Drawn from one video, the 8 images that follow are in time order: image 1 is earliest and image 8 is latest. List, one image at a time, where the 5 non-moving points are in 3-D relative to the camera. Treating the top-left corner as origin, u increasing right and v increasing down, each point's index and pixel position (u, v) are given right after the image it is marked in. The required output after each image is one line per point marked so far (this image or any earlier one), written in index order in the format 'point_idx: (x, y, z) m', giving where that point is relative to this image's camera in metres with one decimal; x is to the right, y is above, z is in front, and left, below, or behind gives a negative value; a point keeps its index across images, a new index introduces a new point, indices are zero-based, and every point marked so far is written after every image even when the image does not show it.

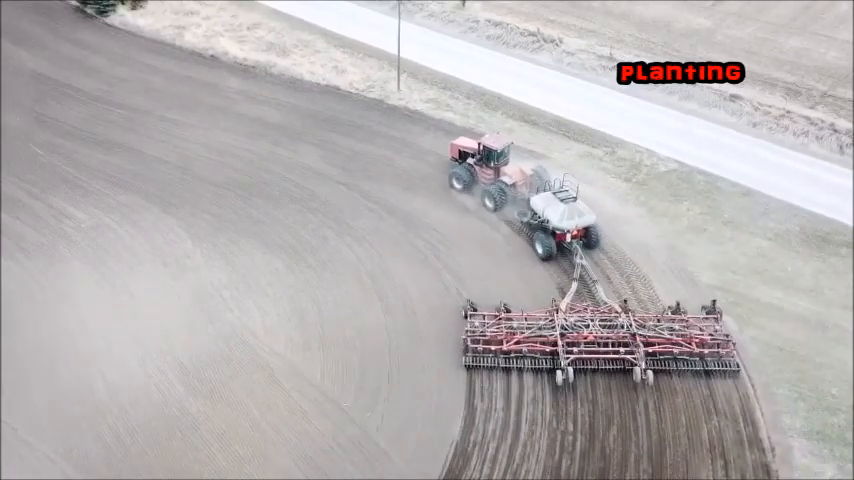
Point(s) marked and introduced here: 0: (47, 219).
0: (-10.6, +0.5, +17.4) m
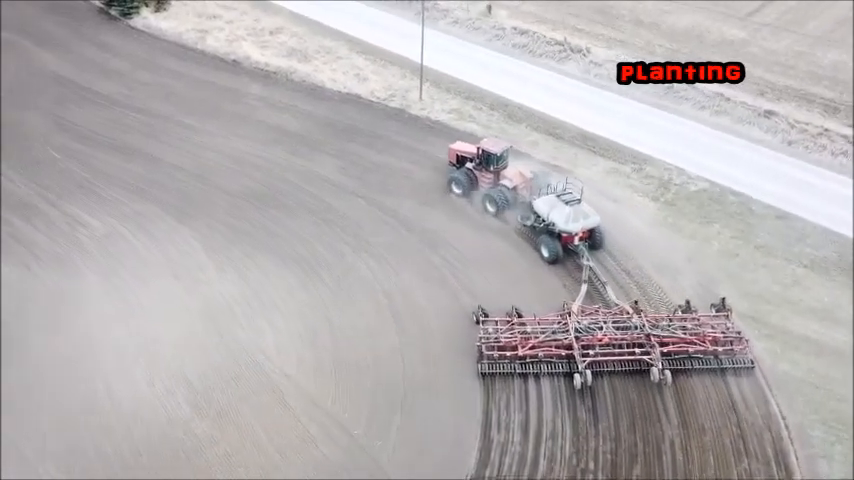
0: (-10.1, +0.3, +17.2) m
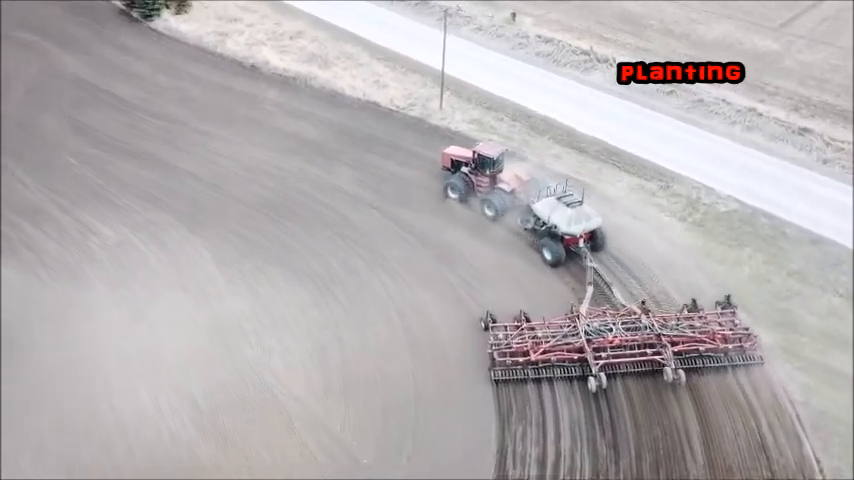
0: (-9.6, +0.1, +17.0) m
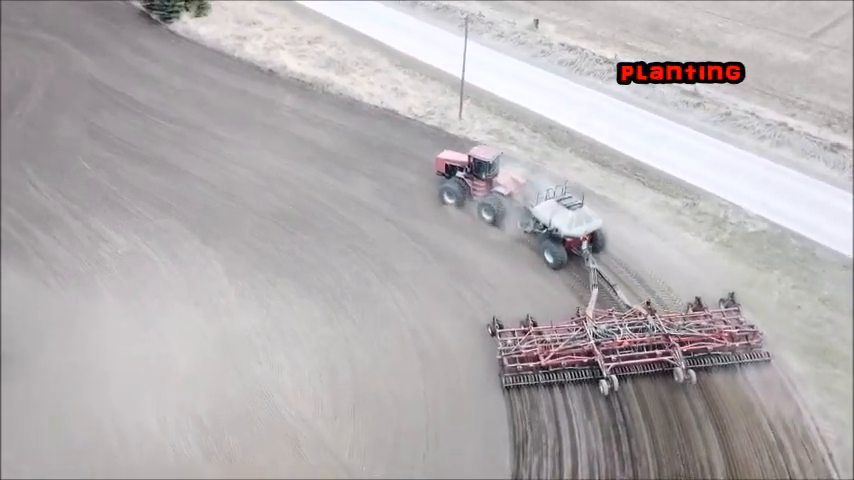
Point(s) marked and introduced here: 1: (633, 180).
0: (-9.2, -0.1, +16.7) m
1: (+6.5, +1.9, +19.6) m
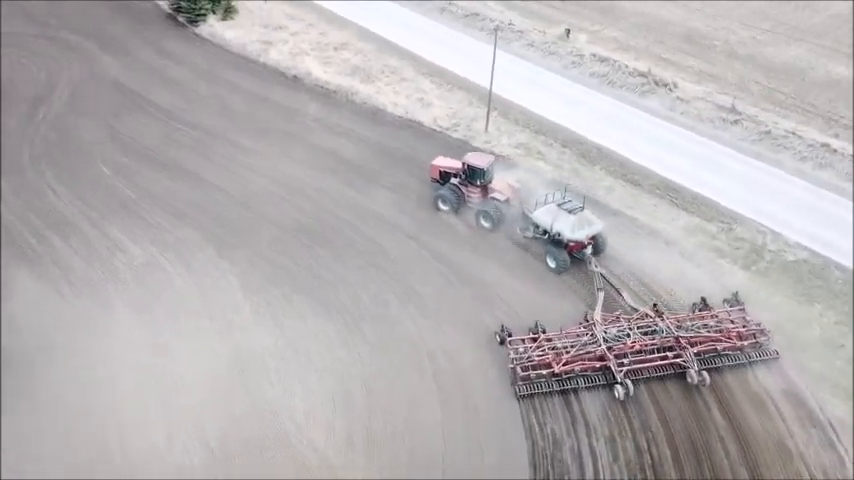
0: (-8.6, -0.3, +16.5) m
1: (+7.2, +1.2, +18.7) m
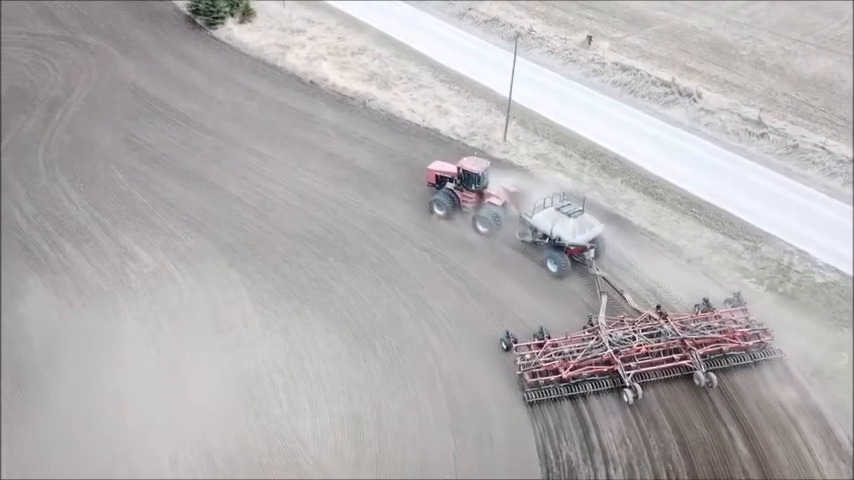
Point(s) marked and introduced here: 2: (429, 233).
0: (-8.3, -0.5, +16.3) m
1: (+7.6, +0.7, +18.2) m
2: (0.0, +0.2, +17.4) m
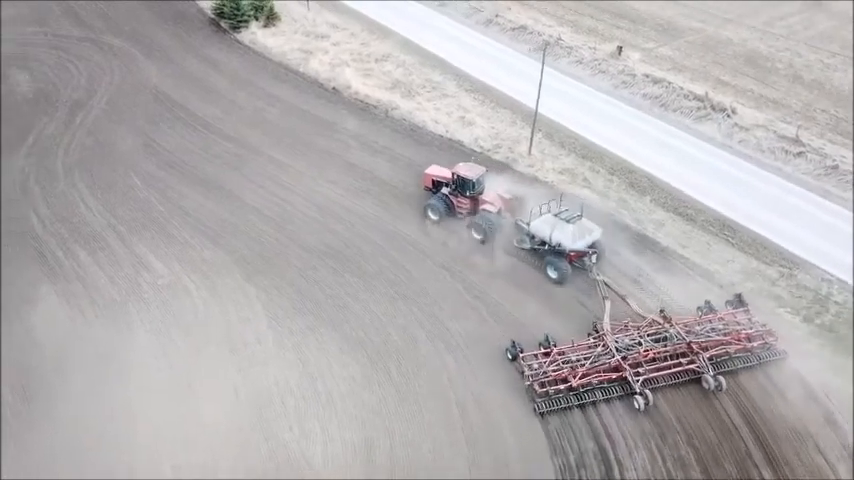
0: (-7.8, -0.7, +16.1) m
1: (+8.2, 0.0, +17.4) m
2: (+0.6, -0.2, +16.9) m
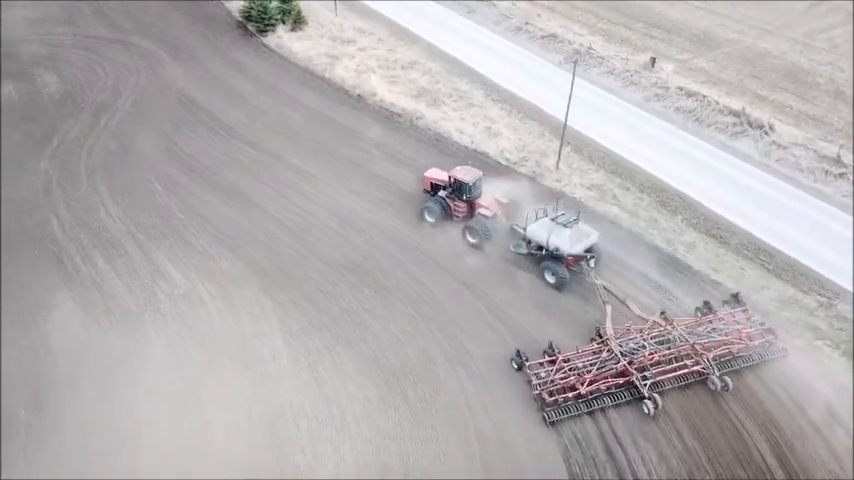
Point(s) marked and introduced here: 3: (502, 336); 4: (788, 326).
0: (-7.2, -0.9, +15.9) m
1: (+8.8, -0.7, +16.7) m
2: (+1.1, -0.7, +16.4) m
3: (+1.8, -2.3, +14.6) m
4: (+8.7, -2.1, +15.1) m
